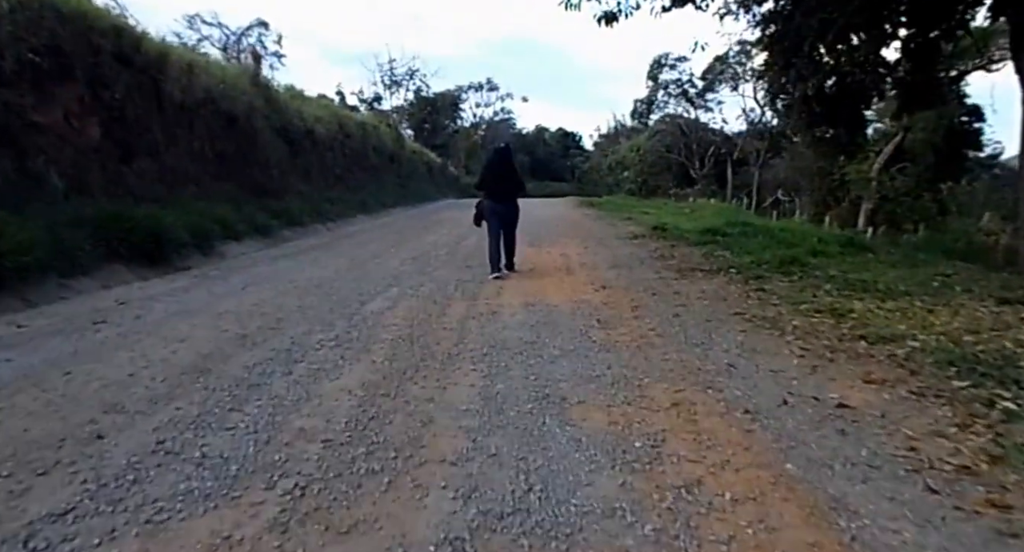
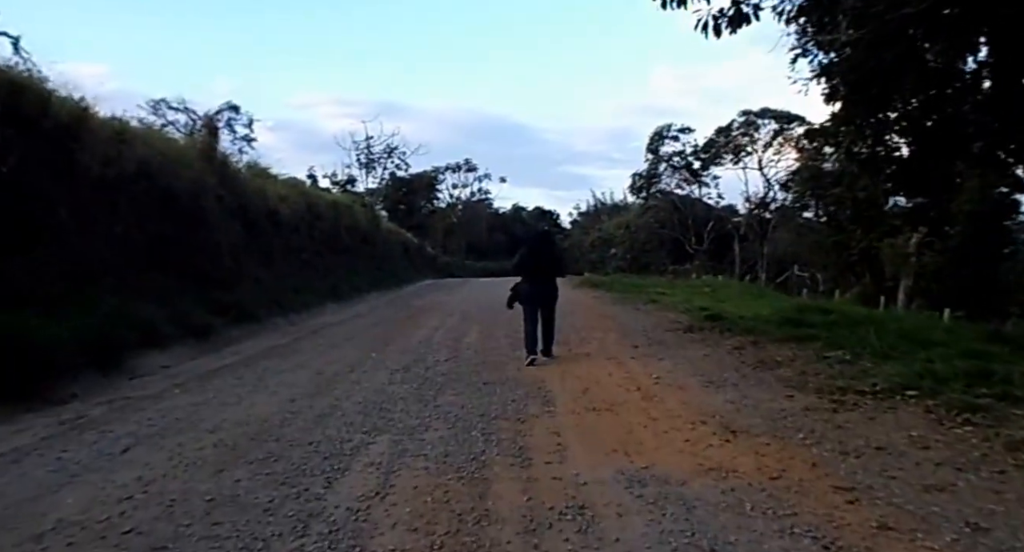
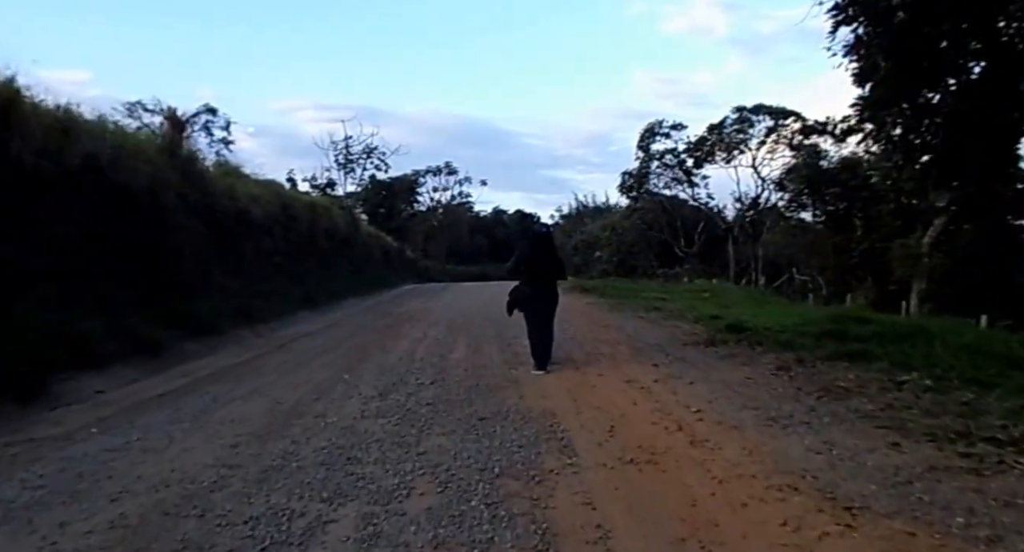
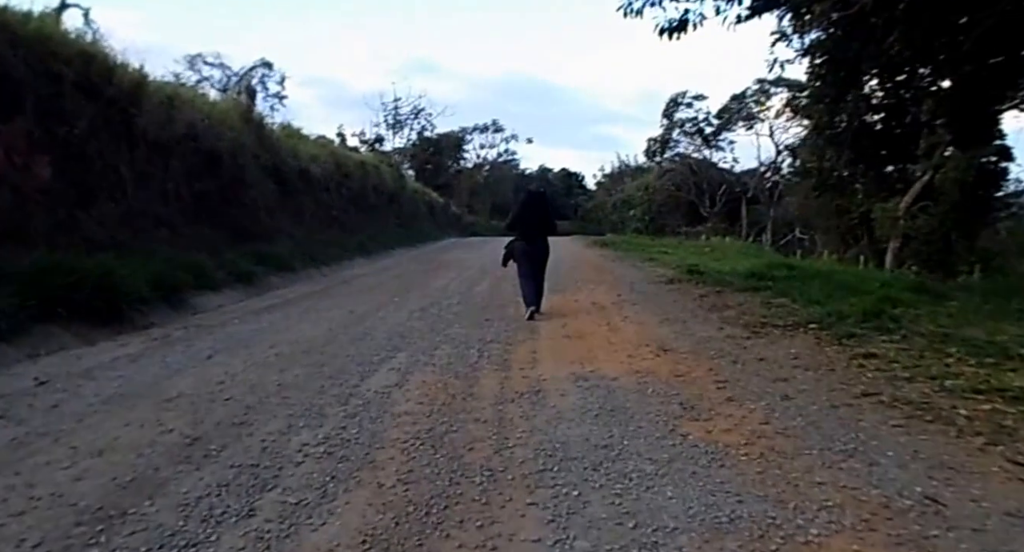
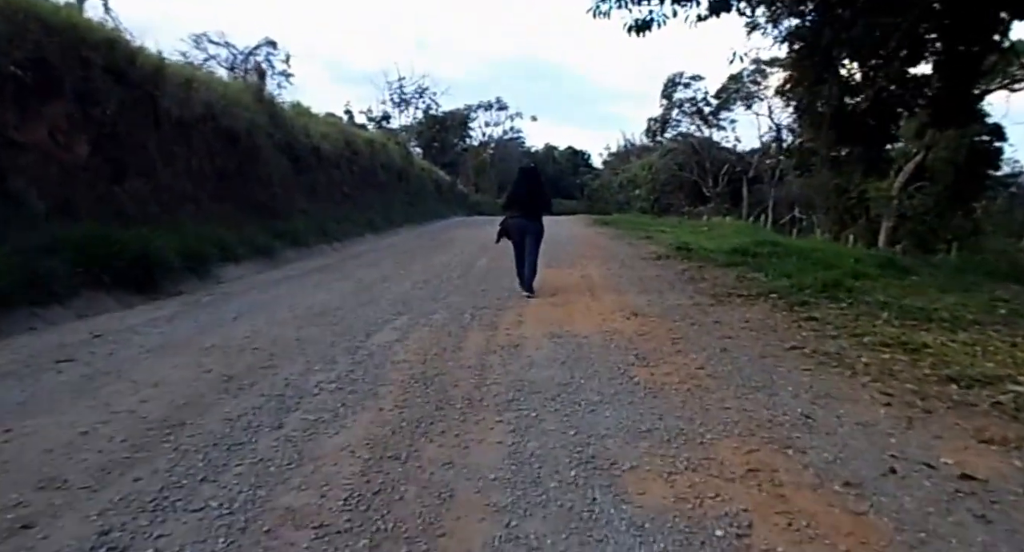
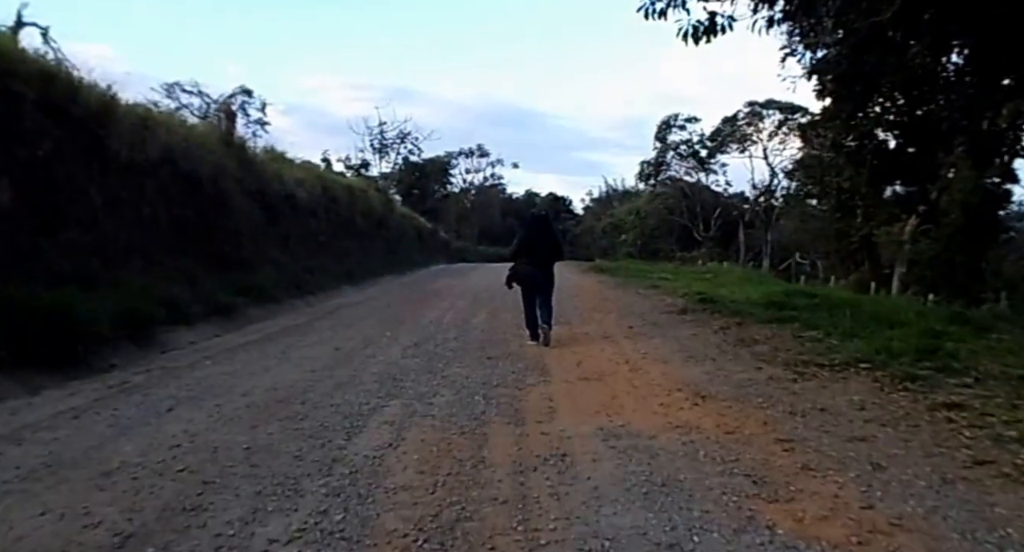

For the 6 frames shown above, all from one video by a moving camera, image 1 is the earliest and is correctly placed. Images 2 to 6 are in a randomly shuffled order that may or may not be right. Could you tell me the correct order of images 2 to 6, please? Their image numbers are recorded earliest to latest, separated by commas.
5, 4, 6, 2, 3
